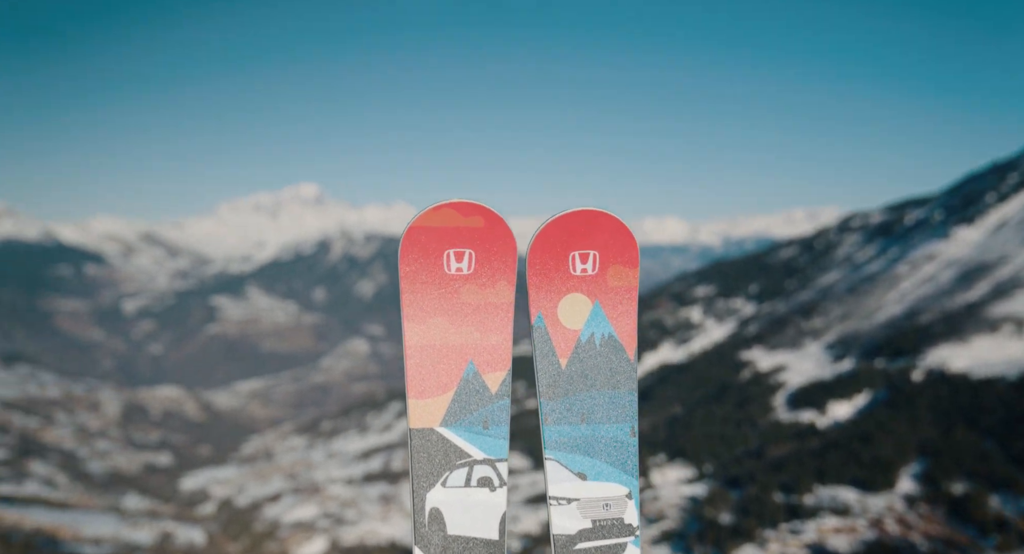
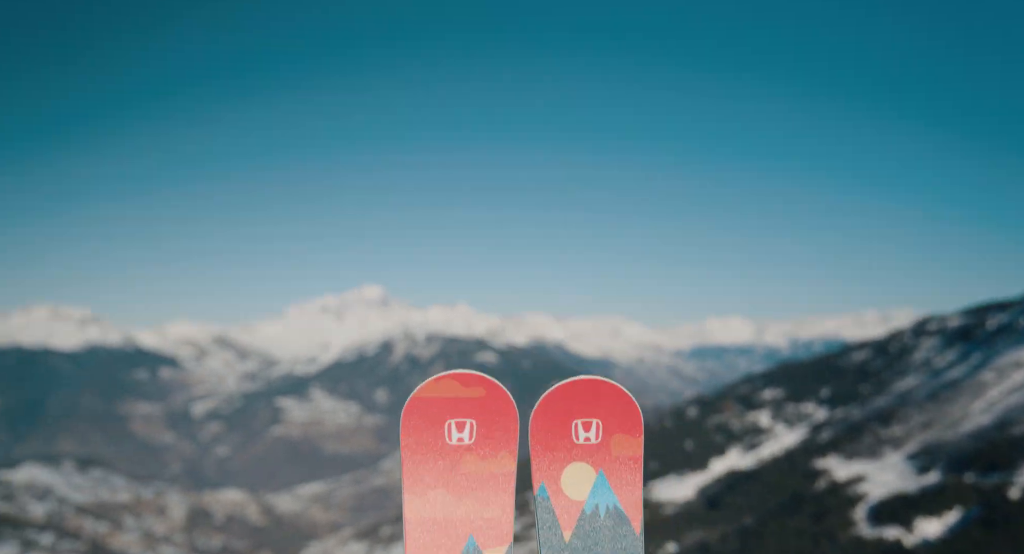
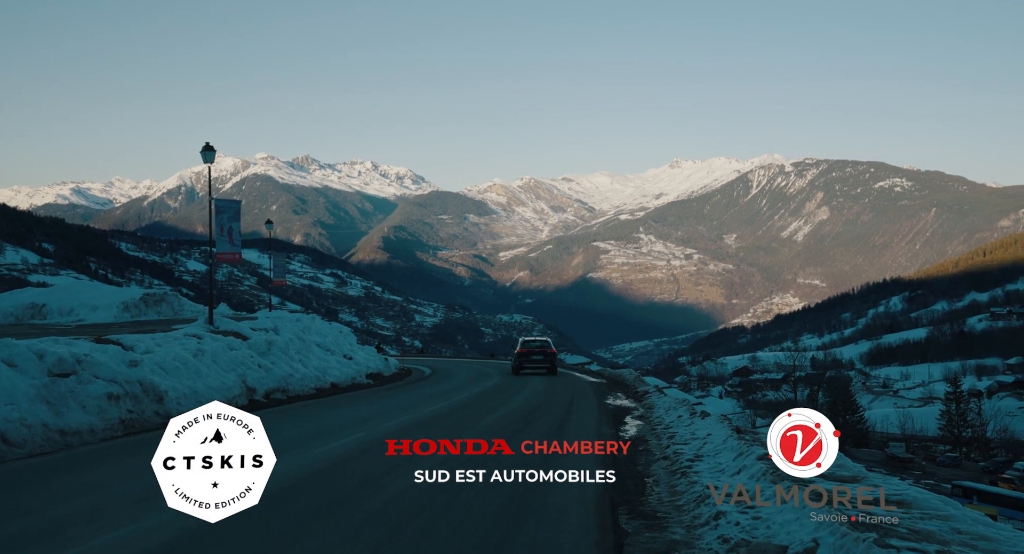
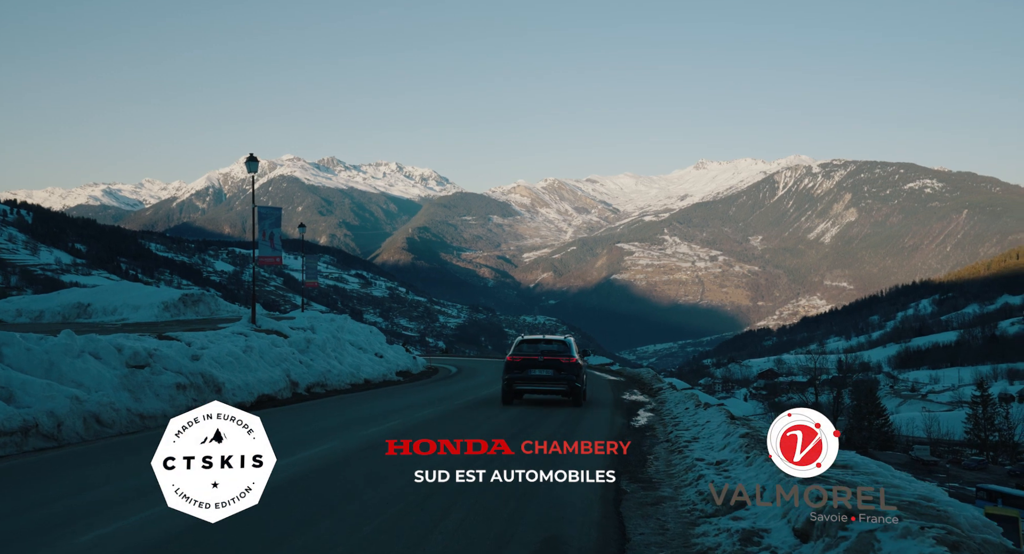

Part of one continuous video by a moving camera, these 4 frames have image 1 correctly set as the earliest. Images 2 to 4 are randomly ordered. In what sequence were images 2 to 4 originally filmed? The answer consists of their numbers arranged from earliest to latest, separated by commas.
2, 4, 3
